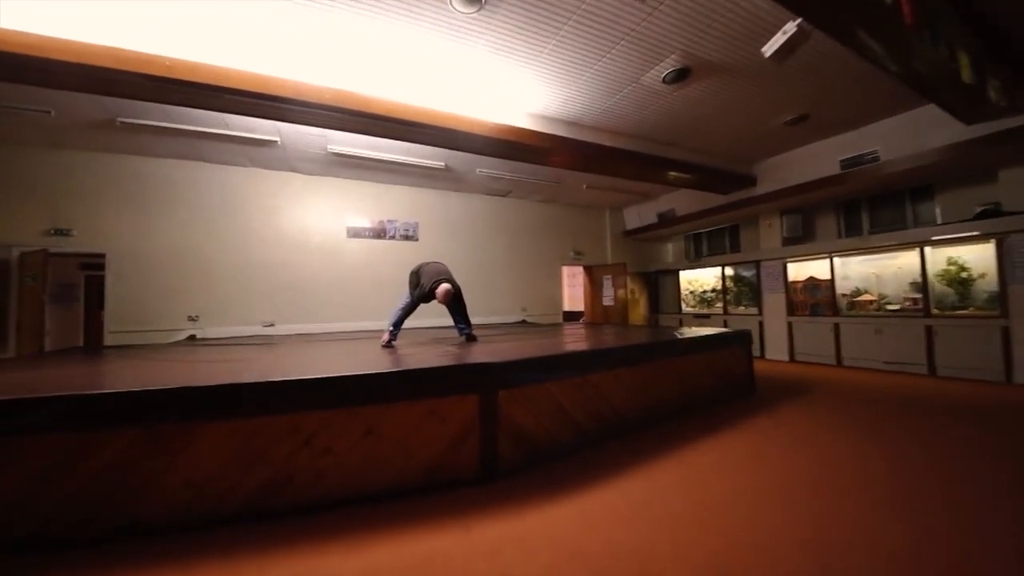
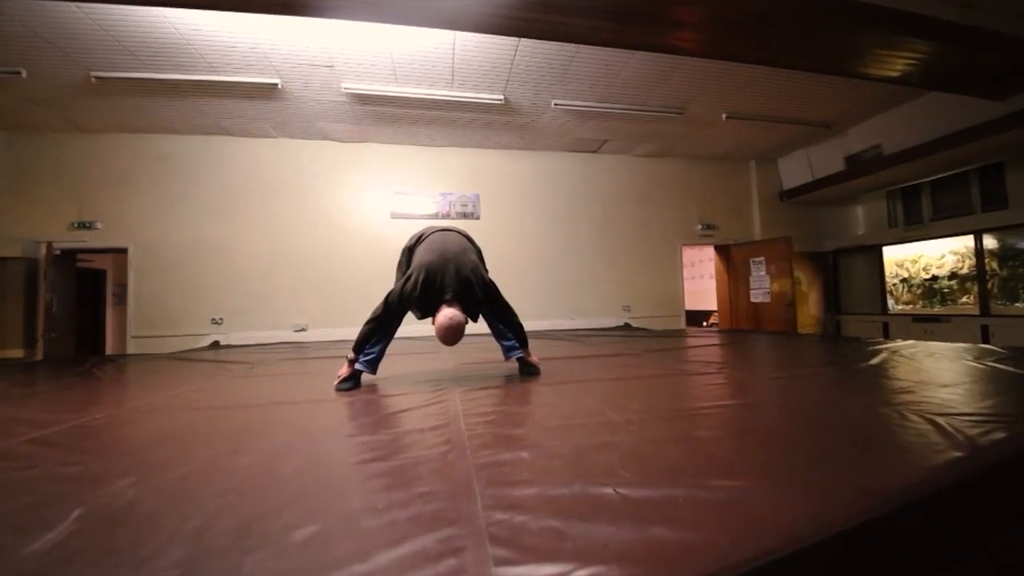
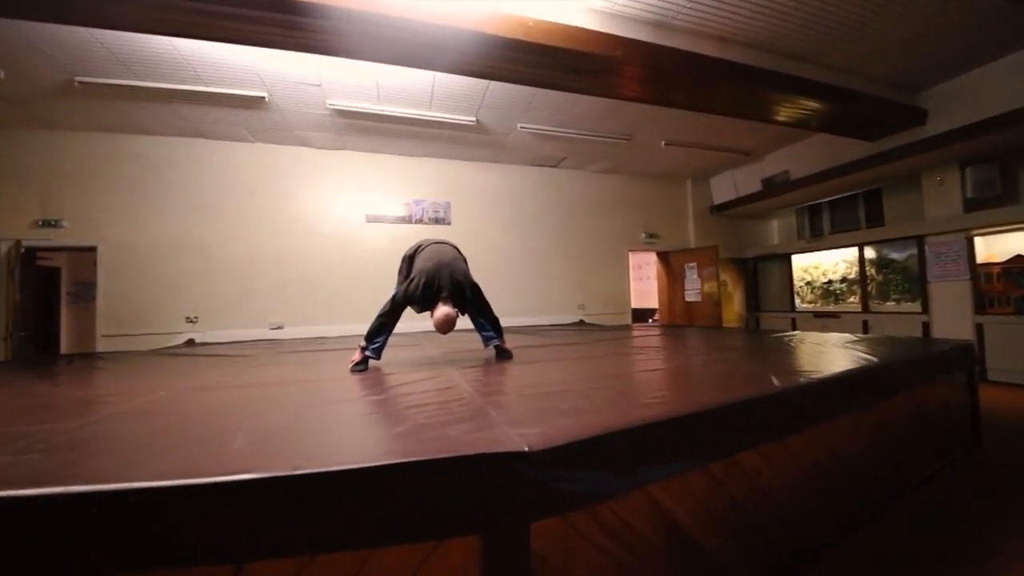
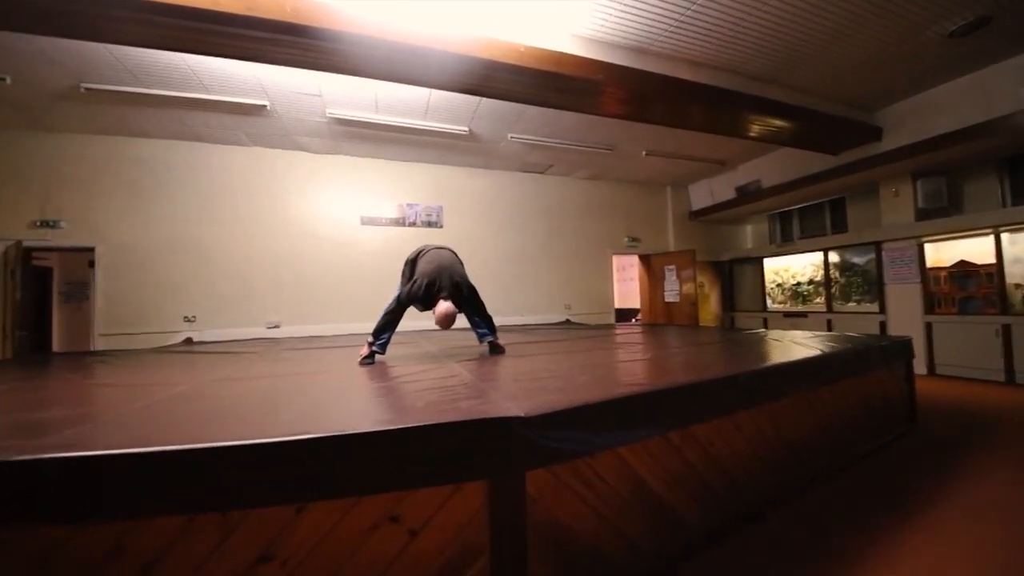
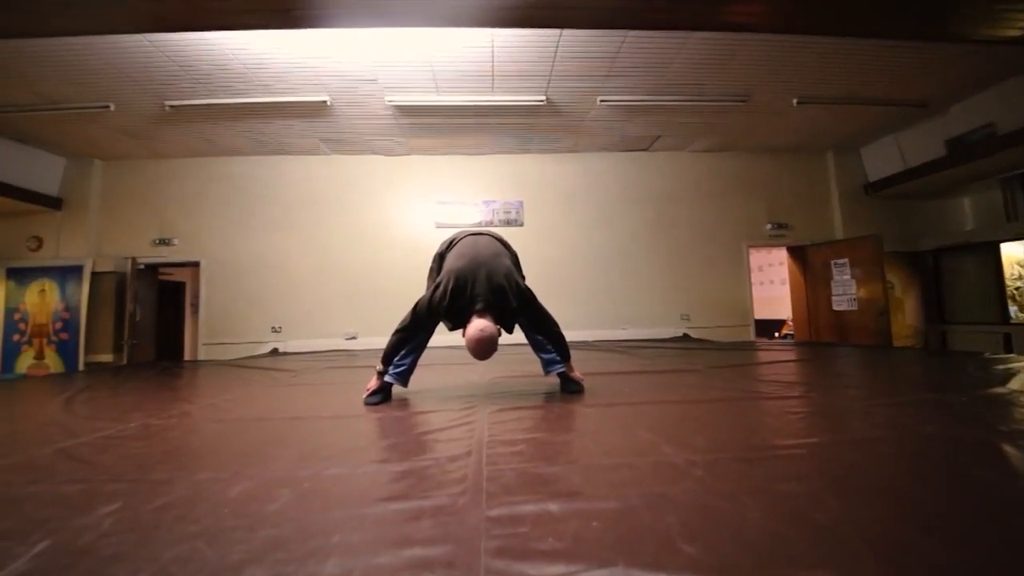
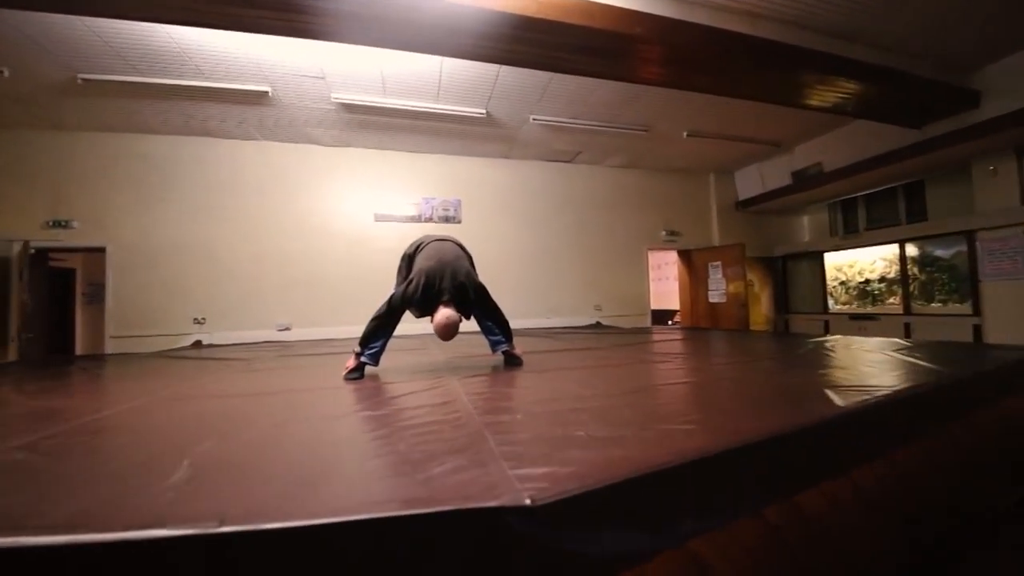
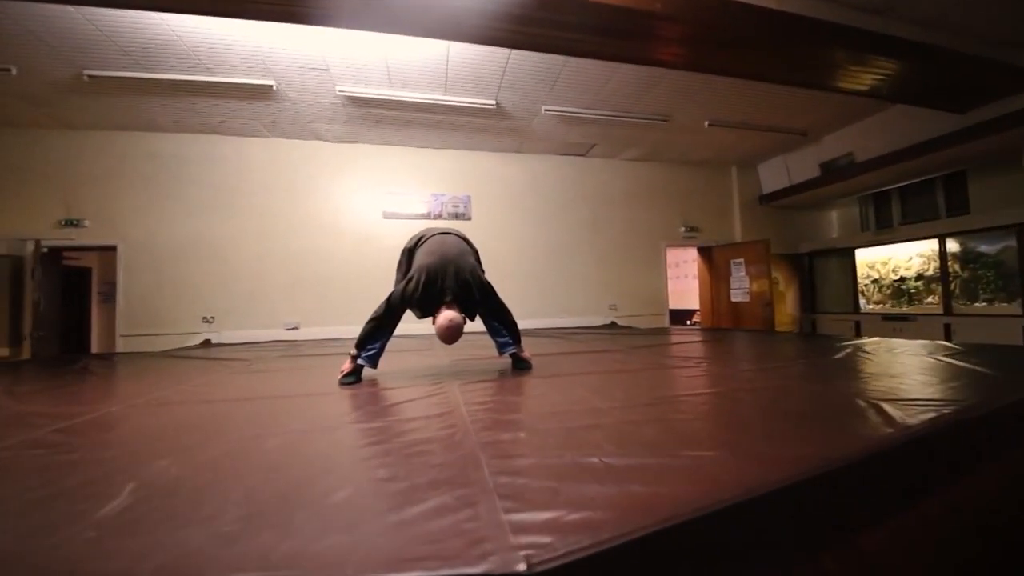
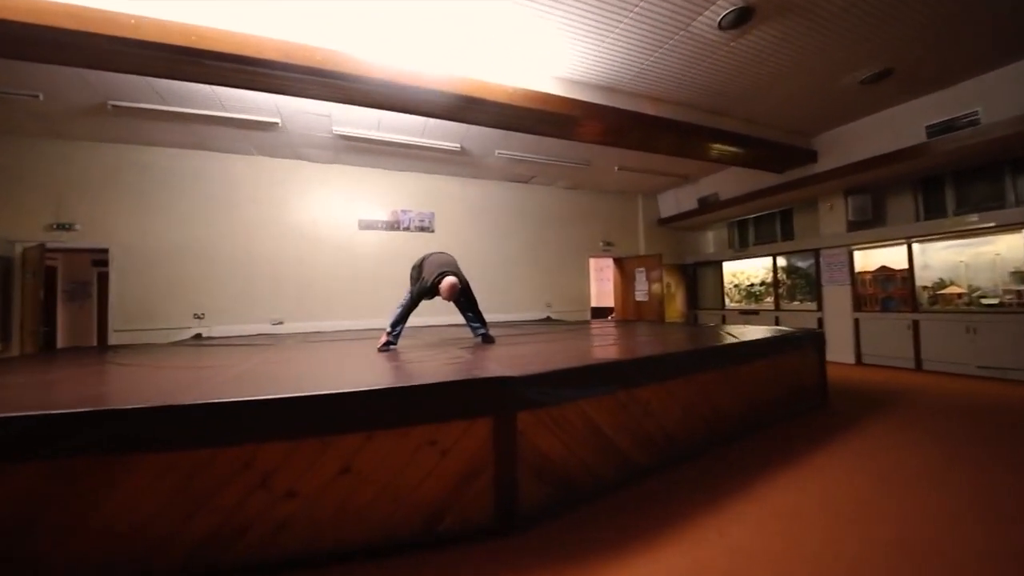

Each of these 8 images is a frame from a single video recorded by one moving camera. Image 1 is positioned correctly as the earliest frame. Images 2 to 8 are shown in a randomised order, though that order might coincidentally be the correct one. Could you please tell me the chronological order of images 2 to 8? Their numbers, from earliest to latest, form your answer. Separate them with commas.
8, 4, 3, 6, 7, 2, 5
